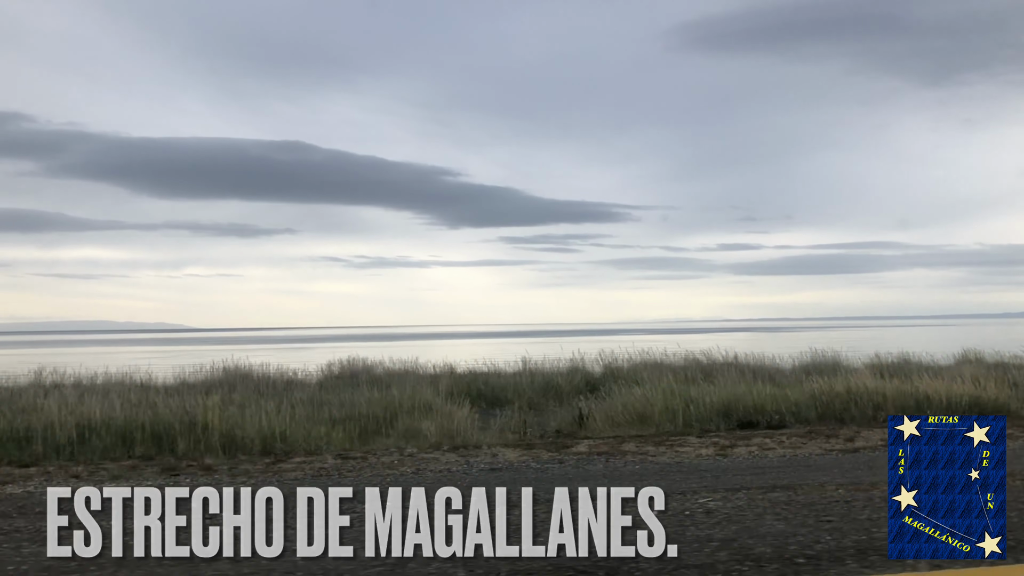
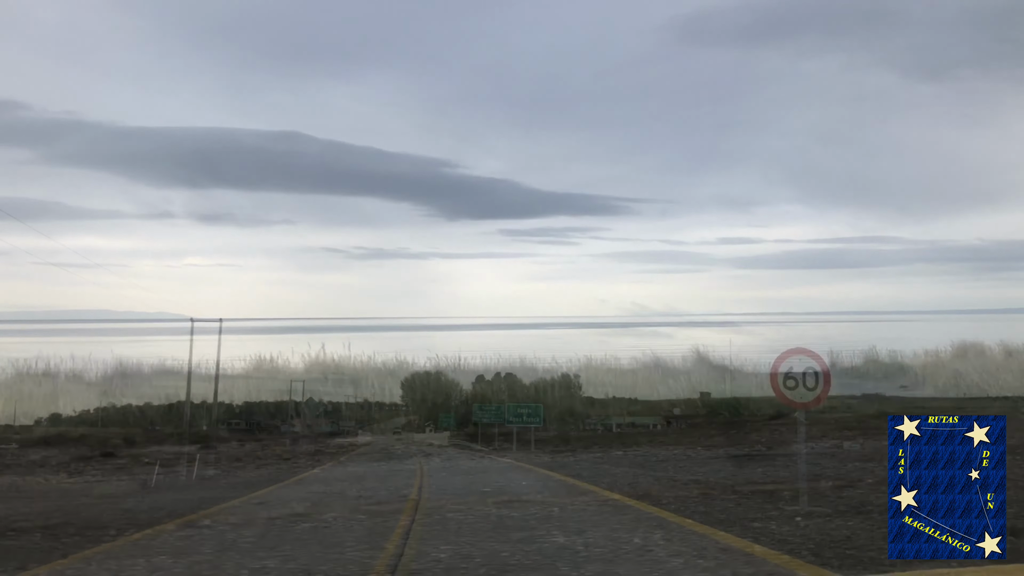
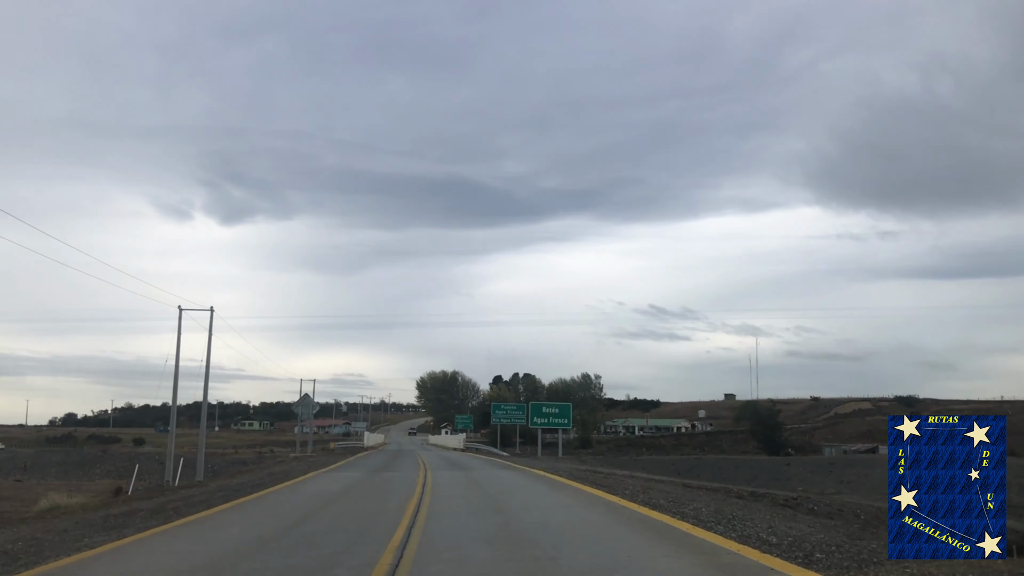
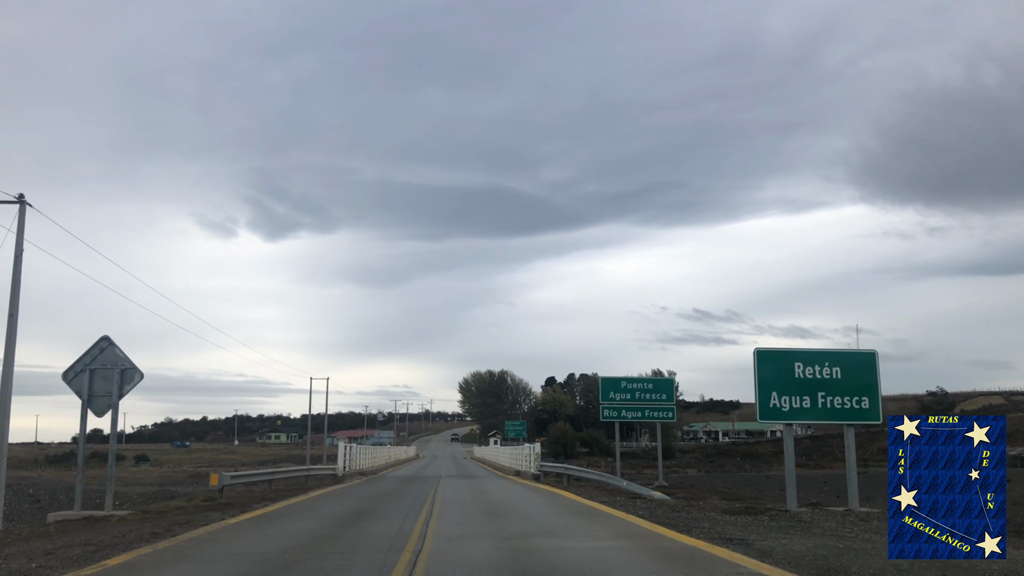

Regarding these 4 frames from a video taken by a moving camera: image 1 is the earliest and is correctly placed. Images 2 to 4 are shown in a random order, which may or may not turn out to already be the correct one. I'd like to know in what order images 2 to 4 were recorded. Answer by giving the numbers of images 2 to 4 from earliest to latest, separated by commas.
2, 3, 4
